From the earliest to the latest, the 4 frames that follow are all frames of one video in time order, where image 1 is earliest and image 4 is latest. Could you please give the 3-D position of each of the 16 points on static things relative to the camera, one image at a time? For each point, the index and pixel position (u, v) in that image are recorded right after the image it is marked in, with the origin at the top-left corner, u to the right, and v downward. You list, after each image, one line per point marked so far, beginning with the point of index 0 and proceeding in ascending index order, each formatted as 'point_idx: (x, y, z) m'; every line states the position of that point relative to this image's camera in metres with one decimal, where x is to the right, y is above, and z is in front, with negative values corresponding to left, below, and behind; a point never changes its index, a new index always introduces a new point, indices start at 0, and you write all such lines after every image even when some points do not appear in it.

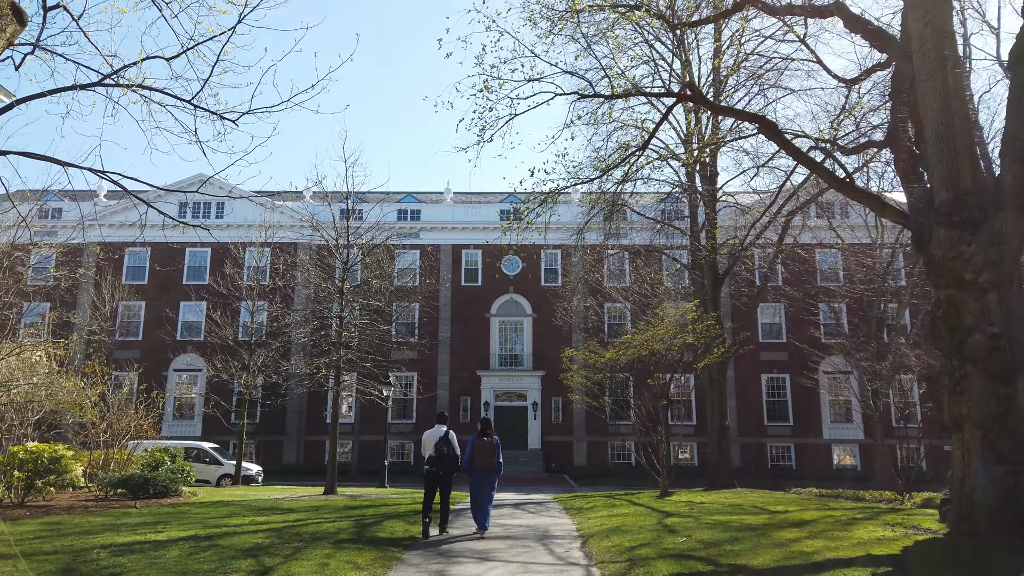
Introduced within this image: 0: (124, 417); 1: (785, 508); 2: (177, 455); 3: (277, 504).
0: (-6.2, -2.0, +12.3) m
1: (+3.1, -2.5, +8.8) m
2: (-5.3, -2.7, +12.3) m
3: (-3.1, -2.8, +9.9) m
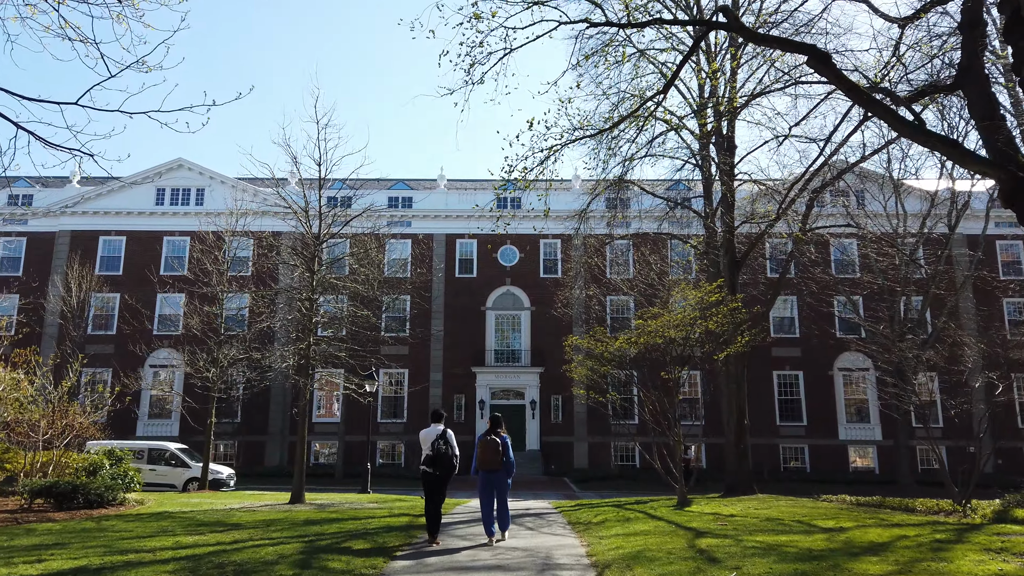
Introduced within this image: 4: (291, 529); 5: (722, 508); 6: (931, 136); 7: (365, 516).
0: (-6.2, -1.7, +10.7) m
1: (+3.1, -2.2, +7.3) m
2: (-5.4, -2.4, +10.7) m
3: (-3.1, -2.5, +8.4) m
4: (-2.0, -2.2, +7.1) m
5: (+2.6, -2.8, +9.7) m
6: (+3.7, +1.3, +6.9) m
7: (-1.7, -2.6, +8.8) m
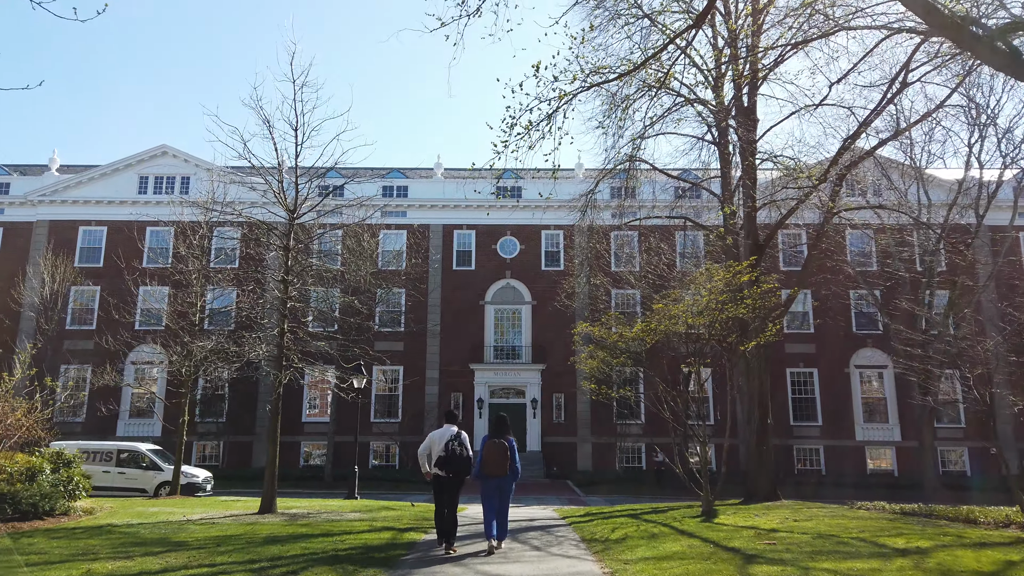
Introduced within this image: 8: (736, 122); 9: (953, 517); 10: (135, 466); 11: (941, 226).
0: (-6.2, -1.5, +9.4) m
1: (+3.1, -2.0, +6.0) m
2: (-5.4, -2.1, +9.5) m
3: (-3.1, -2.2, +7.1) m
4: (-2.0, -2.0, +5.8) m
5: (+2.6, -2.5, +8.4) m
6: (+3.7, +1.6, +5.6) m
7: (-1.6, -2.3, +7.5) m
8: (+4.0, +2.9, +14.0) m
9: (+5.0, -2.6, +8.9) m
10: (-7.5, -3.5, +15.4) m
11: (+11.1, +1.6, +19.9) m
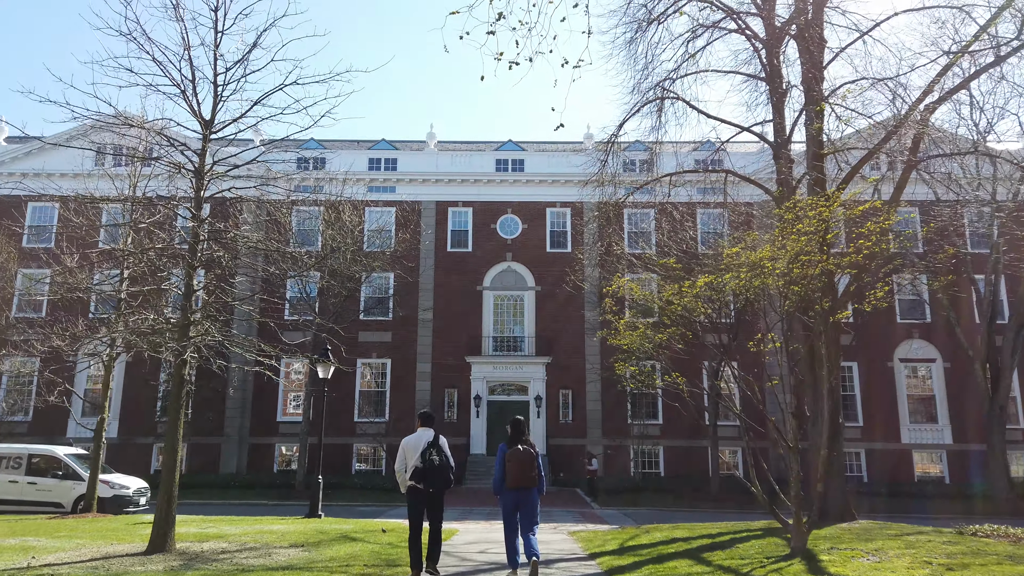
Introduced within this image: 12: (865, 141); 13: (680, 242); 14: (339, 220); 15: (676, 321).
0: (-6.2, -1.0, +6.7) m
1: (+3.1, -1.5, +3.2) m
2: (-5.3, -1.6, +6.7) m
3: (-3.0, -1.7, +4.3) m
4: (-1.9, -1.4, +3.0) m
5: (+2.7, -2.0, +5.6) m
6: (+3.8, +2.1, +2.8) m
7: (-1.6, -1.8, +4.7) m
8: (+4.1, +3.4, +11.2) m
9: (+5.0, -2.1, +6.1) m
10: (-7.4, -3.0, +12.6) m
11: (+11.1, +2.1, +17.2) m
12: (+6.1, +2.6, +13.6) m
13: (+3.5, +1.2, +16.4) m
14: (-4.2, +1.7, +18.7) m
15: (+1.9, -0.5, +9.7) m
